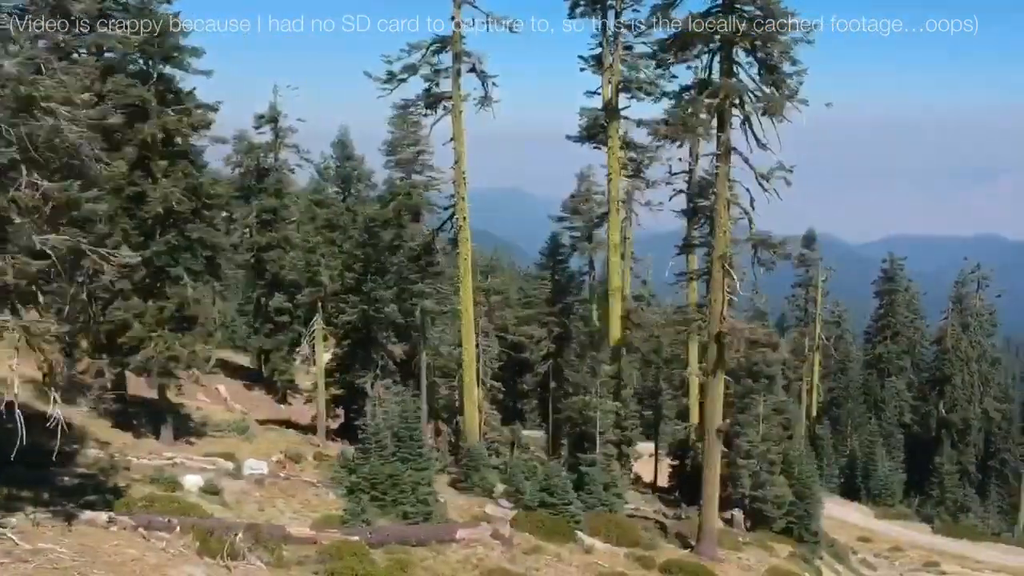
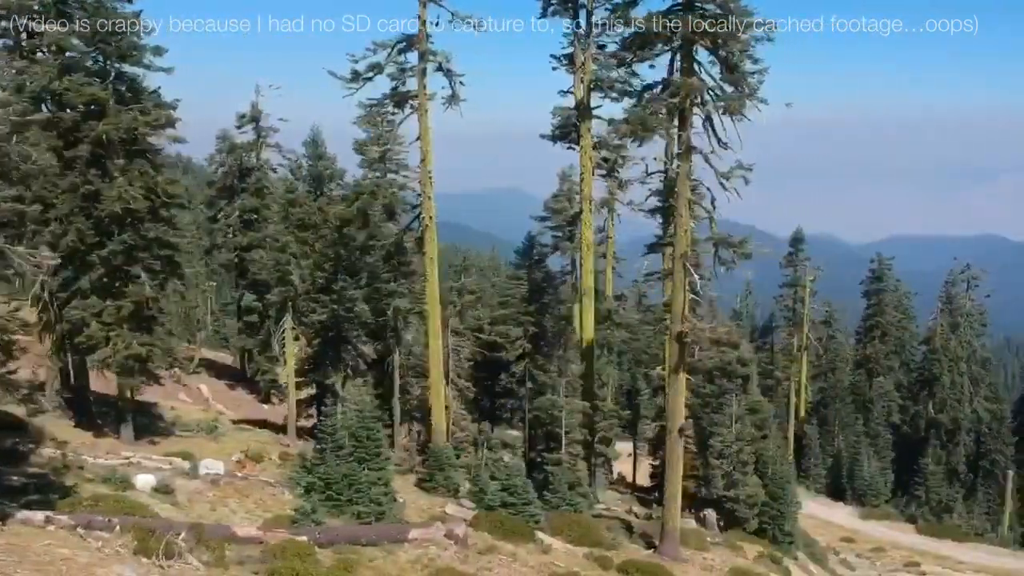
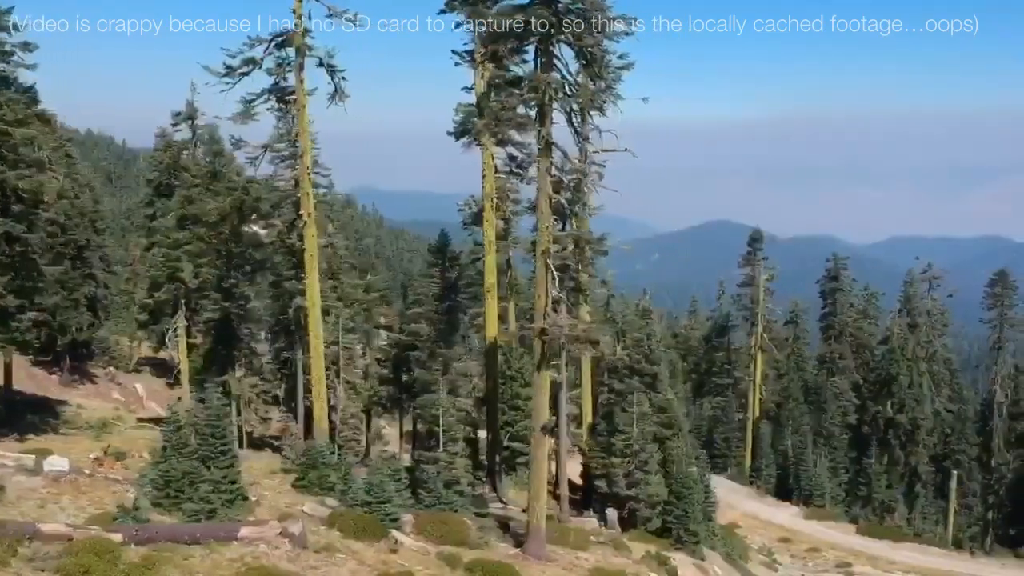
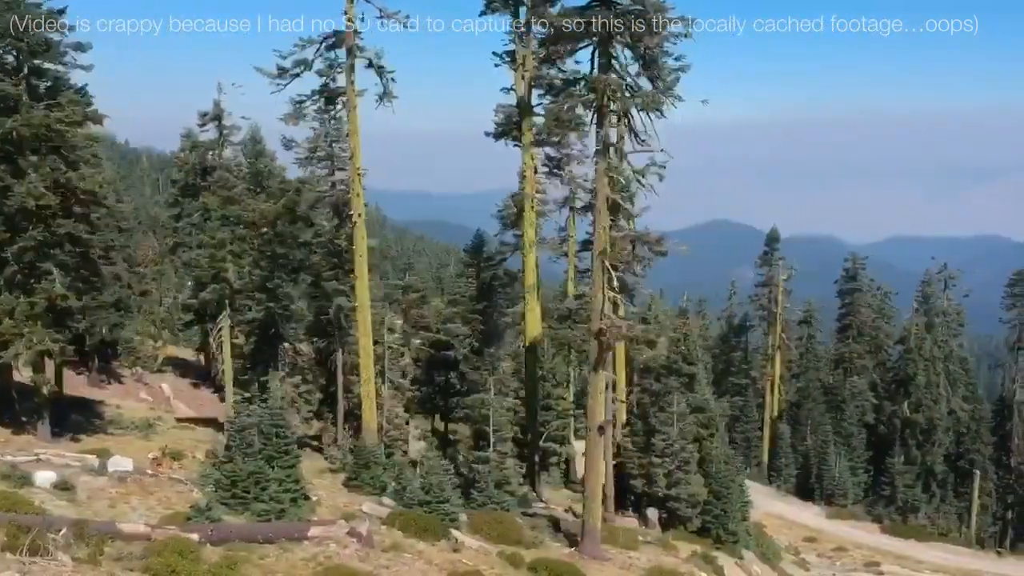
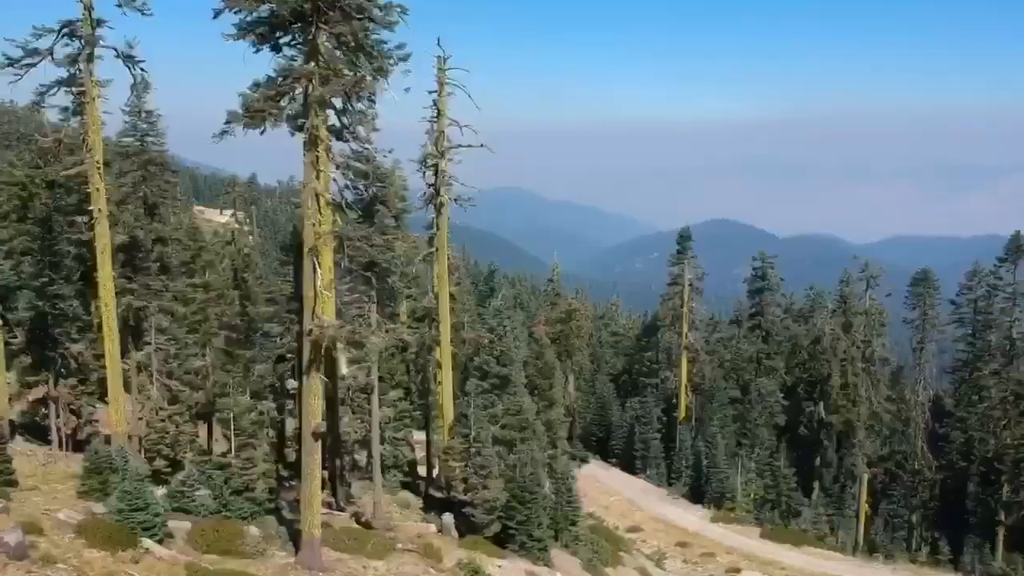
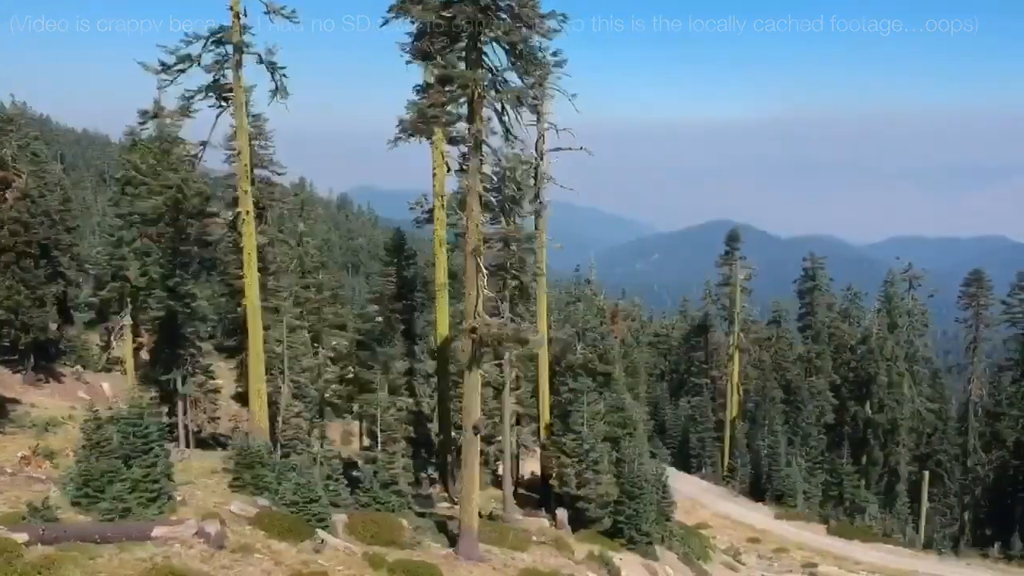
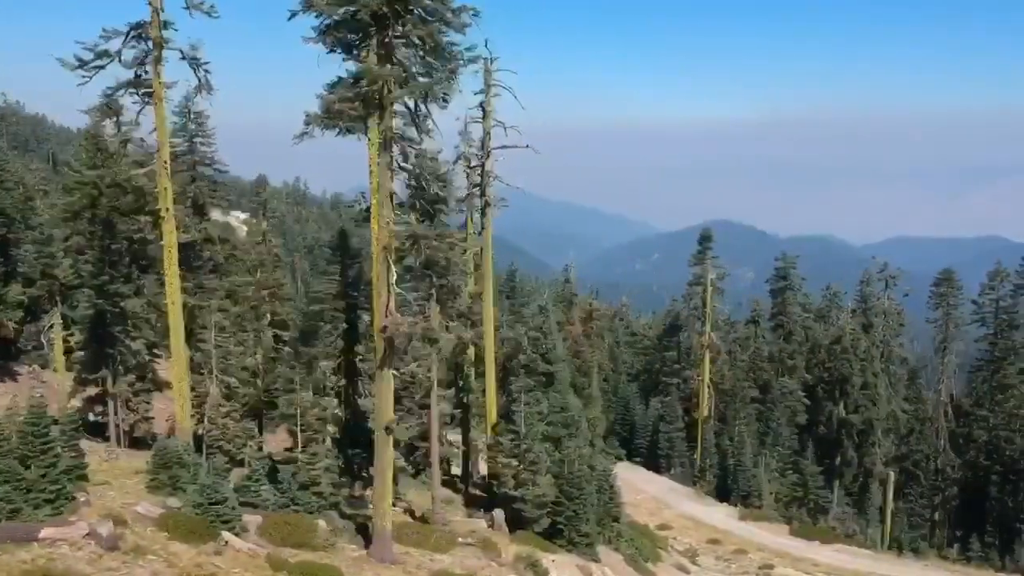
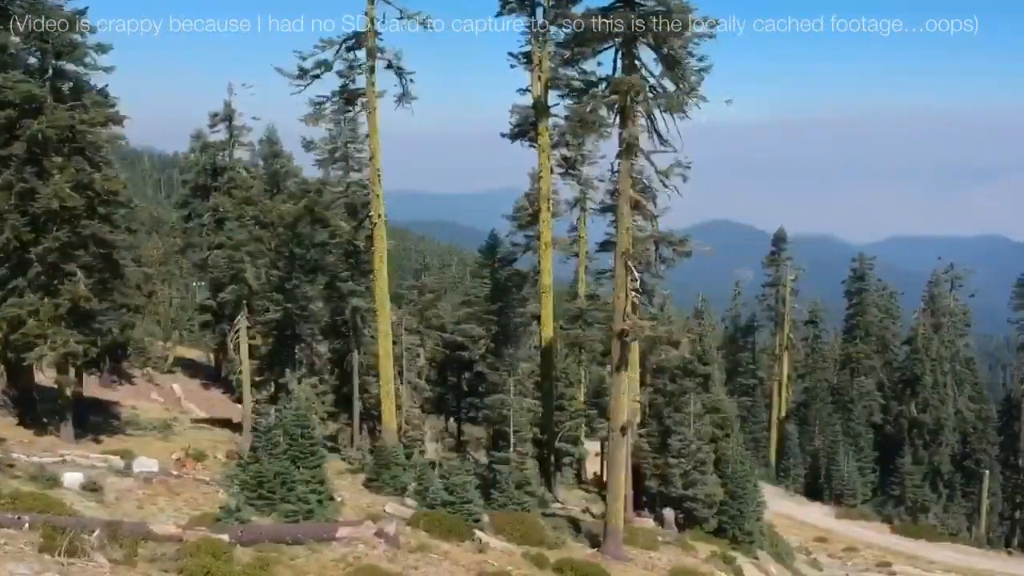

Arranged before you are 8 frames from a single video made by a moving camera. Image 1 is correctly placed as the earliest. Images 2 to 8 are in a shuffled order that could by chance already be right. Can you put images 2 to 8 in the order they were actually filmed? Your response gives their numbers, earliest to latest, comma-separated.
2, 8, 4, 3, 6, 7, 5
